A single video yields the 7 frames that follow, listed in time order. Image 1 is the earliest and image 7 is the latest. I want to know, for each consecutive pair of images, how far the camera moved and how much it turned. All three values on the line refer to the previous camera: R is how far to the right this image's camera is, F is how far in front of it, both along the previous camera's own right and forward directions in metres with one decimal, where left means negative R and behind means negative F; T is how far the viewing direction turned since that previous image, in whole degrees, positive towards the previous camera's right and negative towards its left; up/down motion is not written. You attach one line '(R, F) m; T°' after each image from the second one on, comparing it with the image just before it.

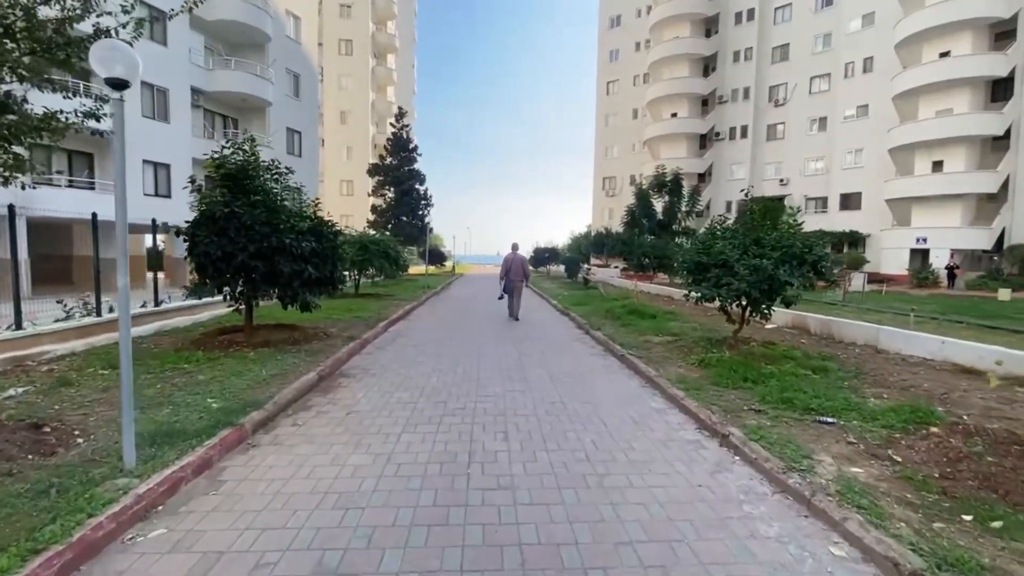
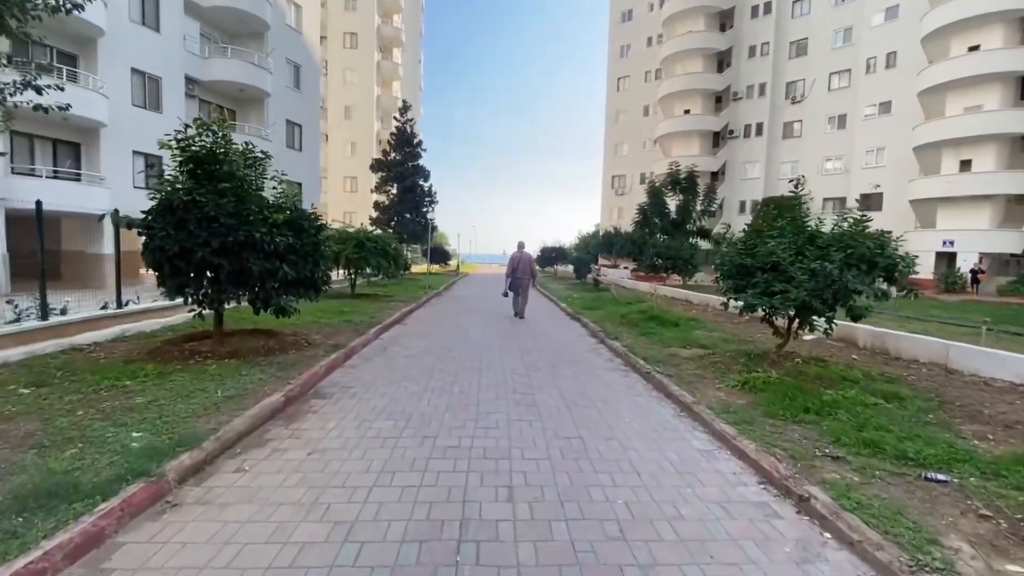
(0.0, +1.3) m; -1°
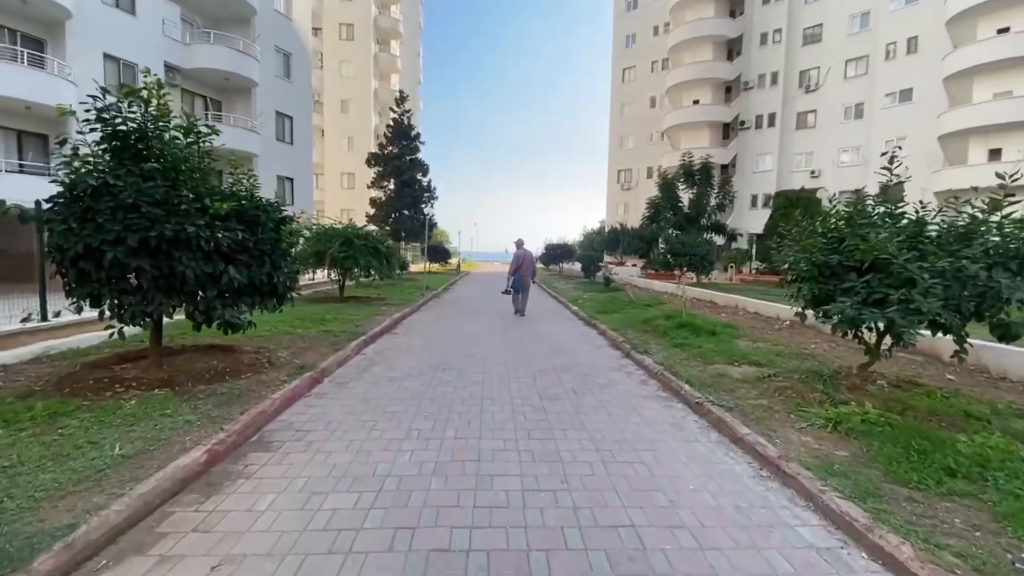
(-0.1, +1.7) m; 0°
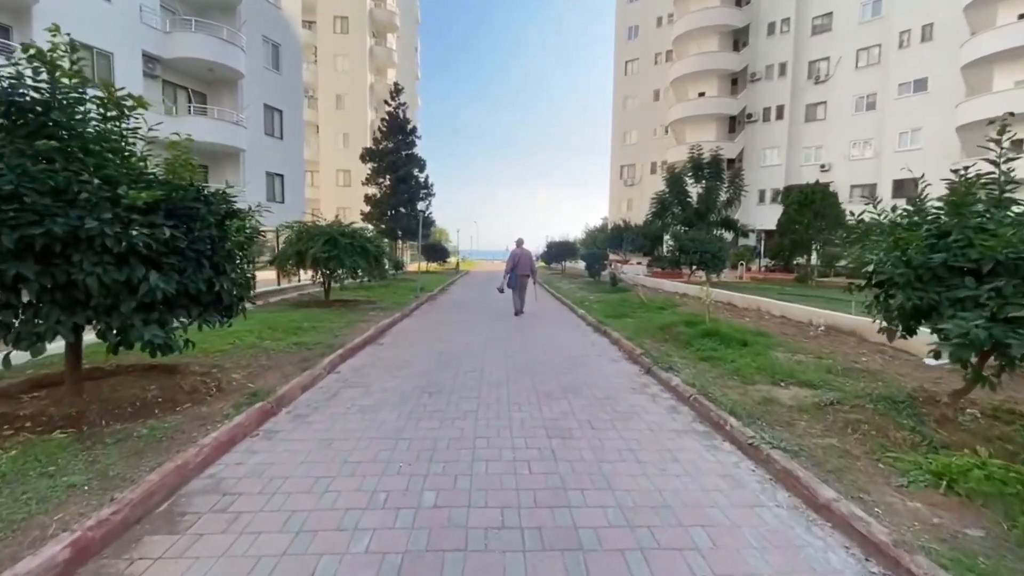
(0.0, +1.3) m; 0°
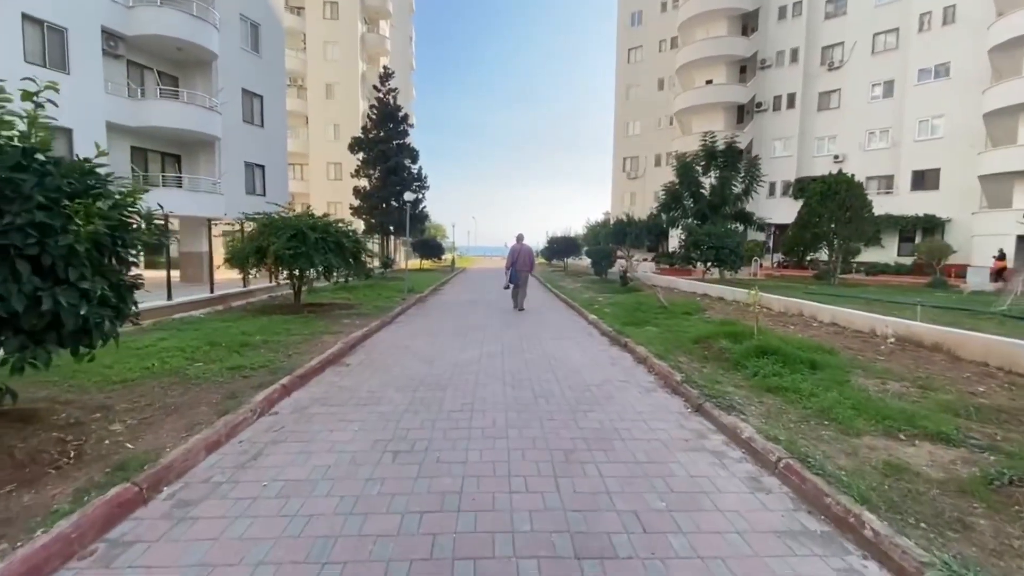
(0.0, +2.0) m; 0°
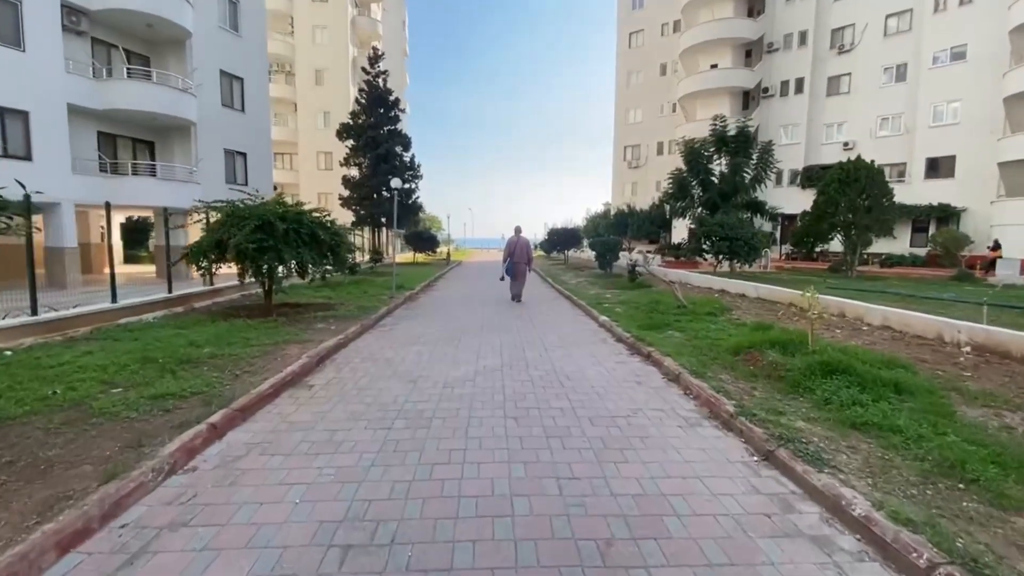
(-0.1, +1.5) m; 0°
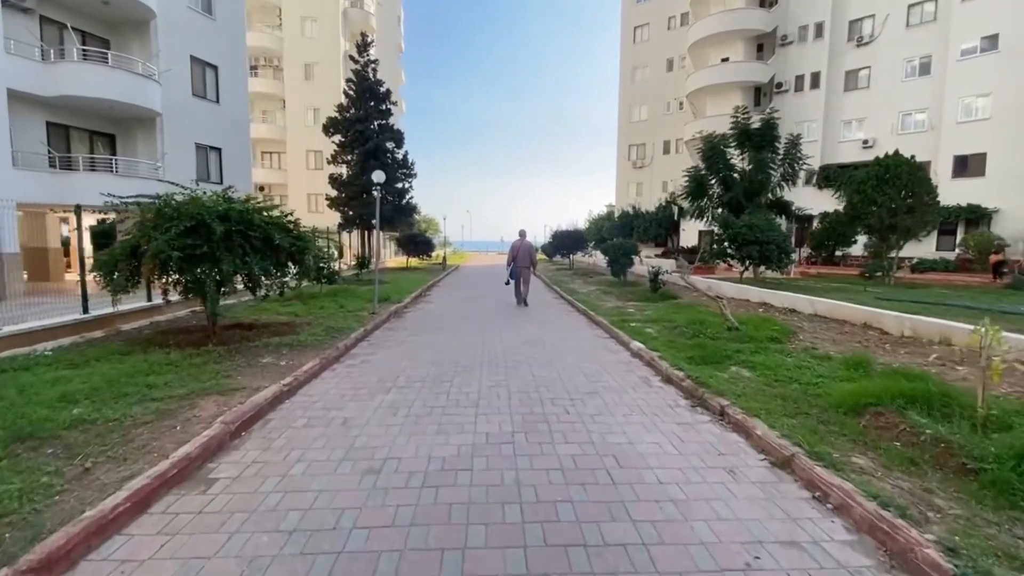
(-0.2, +2.3) m; 0°
